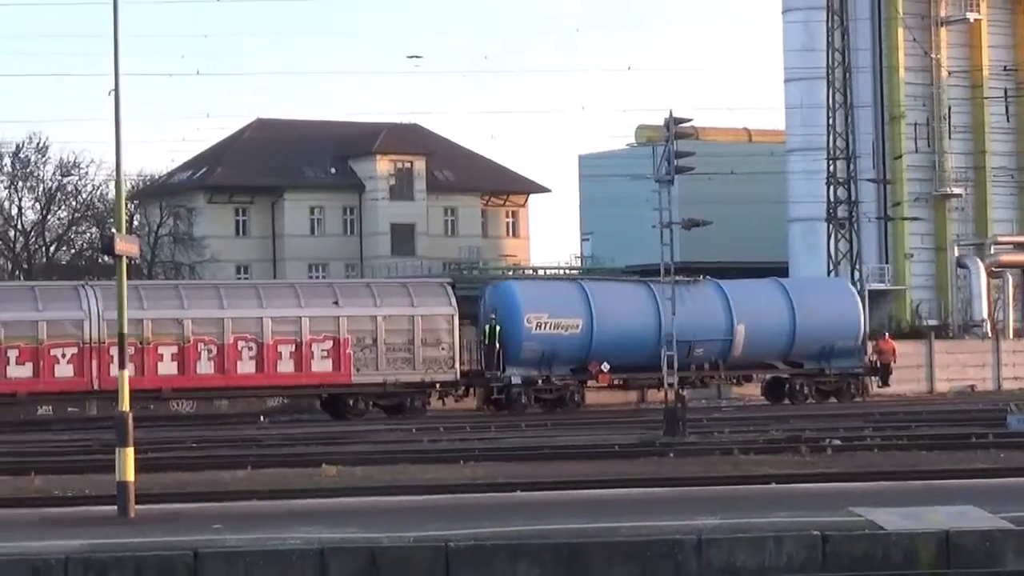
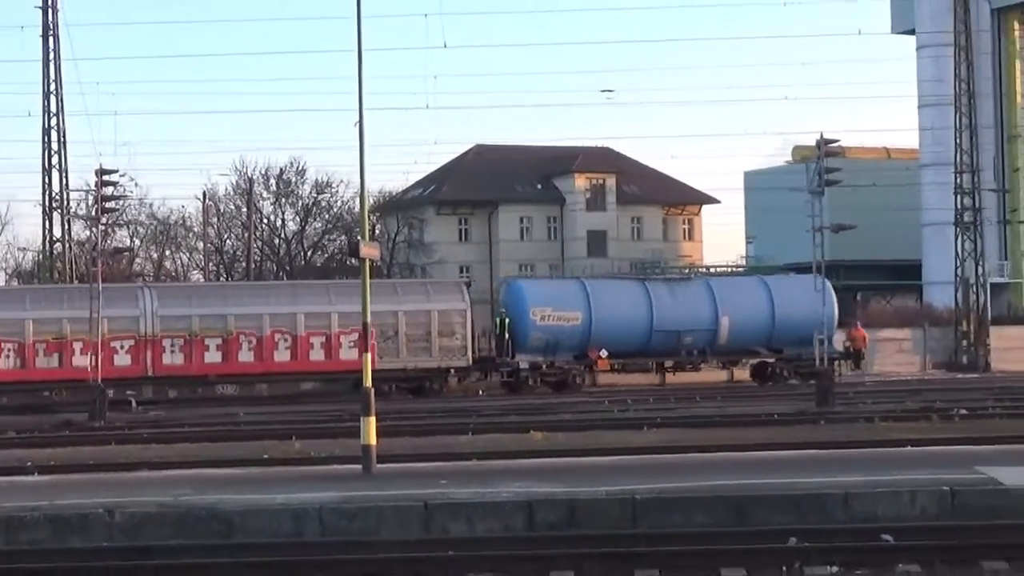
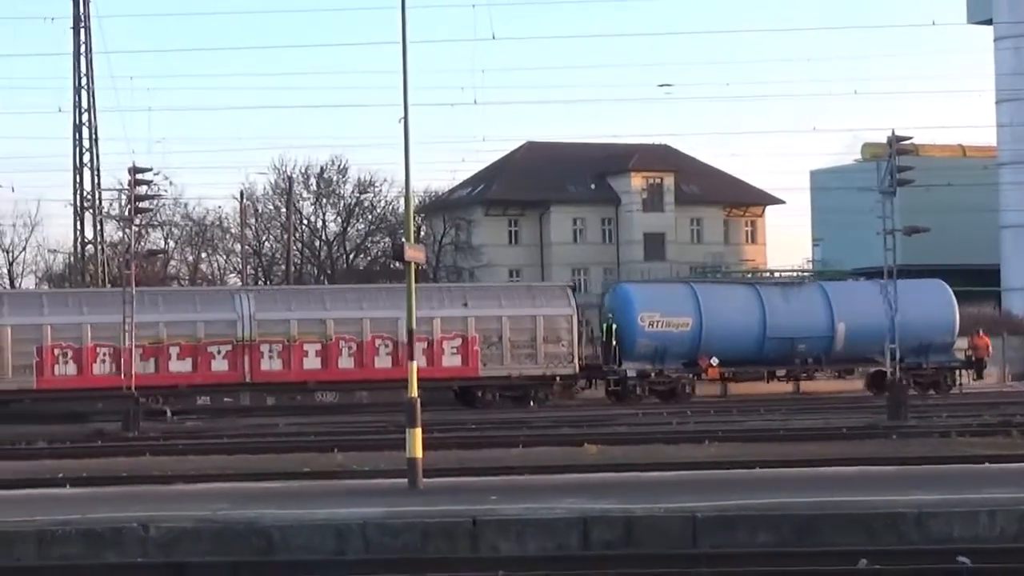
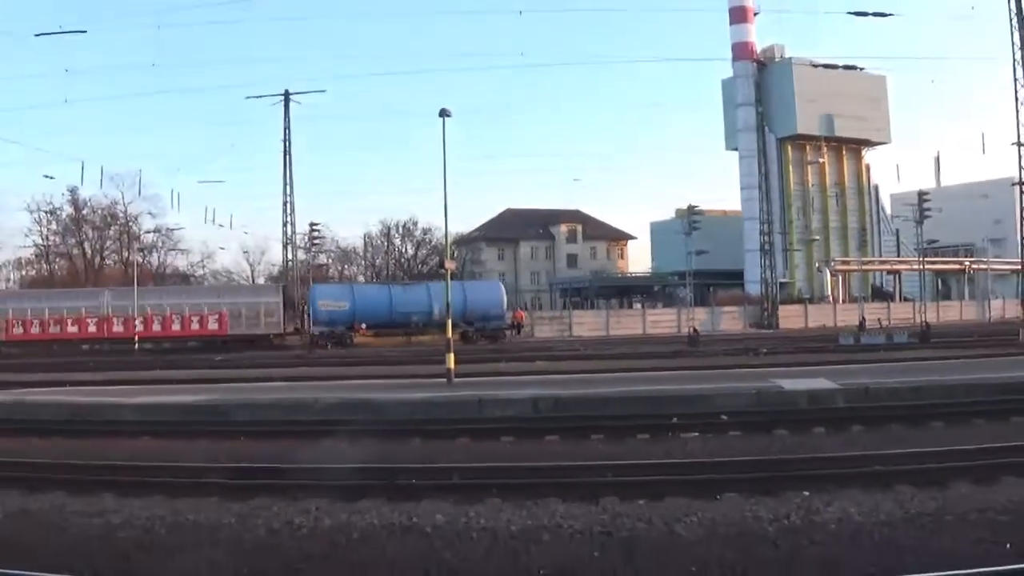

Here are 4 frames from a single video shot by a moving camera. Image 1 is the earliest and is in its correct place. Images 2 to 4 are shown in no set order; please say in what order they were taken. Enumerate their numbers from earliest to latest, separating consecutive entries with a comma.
3, 2, 4
